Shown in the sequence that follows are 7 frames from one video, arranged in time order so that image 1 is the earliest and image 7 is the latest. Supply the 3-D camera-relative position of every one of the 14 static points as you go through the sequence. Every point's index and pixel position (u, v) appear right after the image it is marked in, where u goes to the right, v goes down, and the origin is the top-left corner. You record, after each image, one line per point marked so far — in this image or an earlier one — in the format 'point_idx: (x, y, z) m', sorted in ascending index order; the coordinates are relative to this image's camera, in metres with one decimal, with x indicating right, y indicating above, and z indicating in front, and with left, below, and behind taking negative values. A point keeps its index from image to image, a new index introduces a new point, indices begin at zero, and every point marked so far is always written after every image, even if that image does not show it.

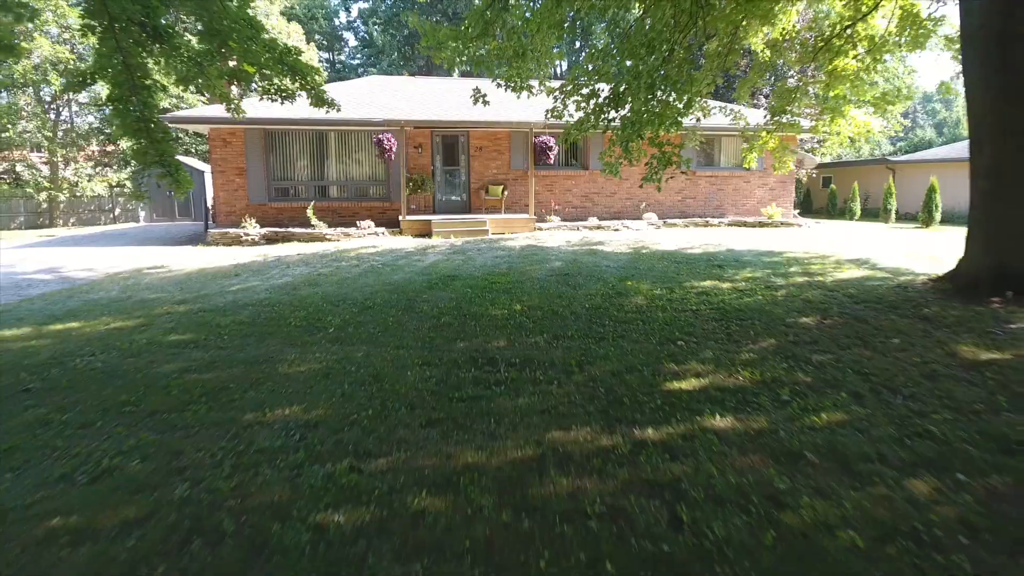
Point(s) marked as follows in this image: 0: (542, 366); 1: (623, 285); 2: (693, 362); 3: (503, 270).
0: (+0.2, -0.4, +3.9) m
1: (+1.0, 0.0, +6.0) m
2: (+1.1, -0.4, +3.9) m
3: (-0.1, +0.2, +7.1) m
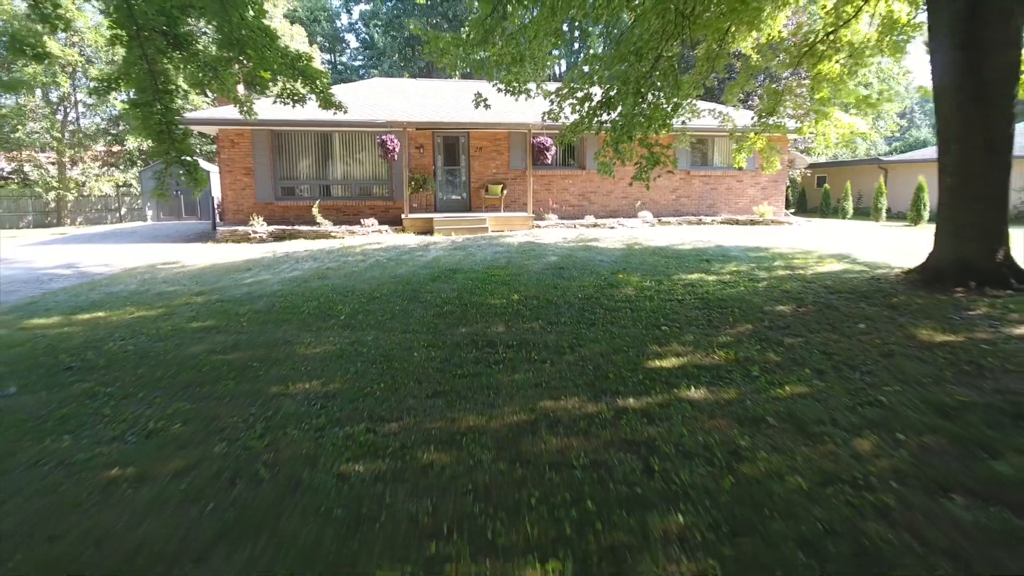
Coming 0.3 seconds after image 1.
0: (+0.2, -0.4, +4.2) m
1: (+1.0, +0.1, +6.4) m
2: (+1.0, -0.4, +4.3) m
3: (-0.1, +0.3, +7.4) m
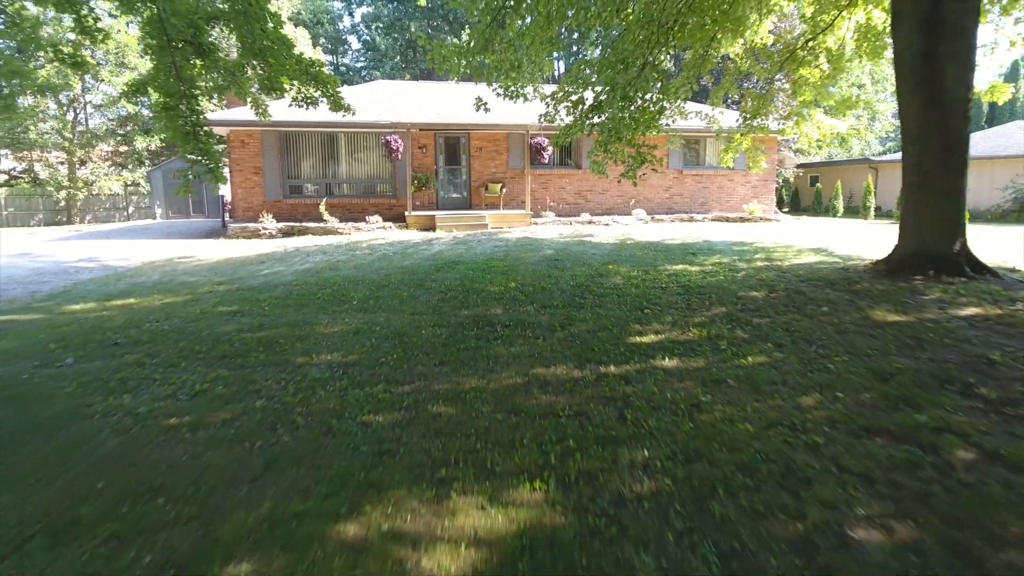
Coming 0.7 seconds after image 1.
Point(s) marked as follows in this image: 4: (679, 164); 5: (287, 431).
0: (+0.1, -0.3, +4.7) m
1: (+1.0, +0.2, +6.9) m
2: (+1.0, -0.3, +4.8) m
3: (-0.1, +0.4, +7.9) m
4: (+3.7, +2.8, +14.9) m
5: (-1.0, -0.7, +3.1) m
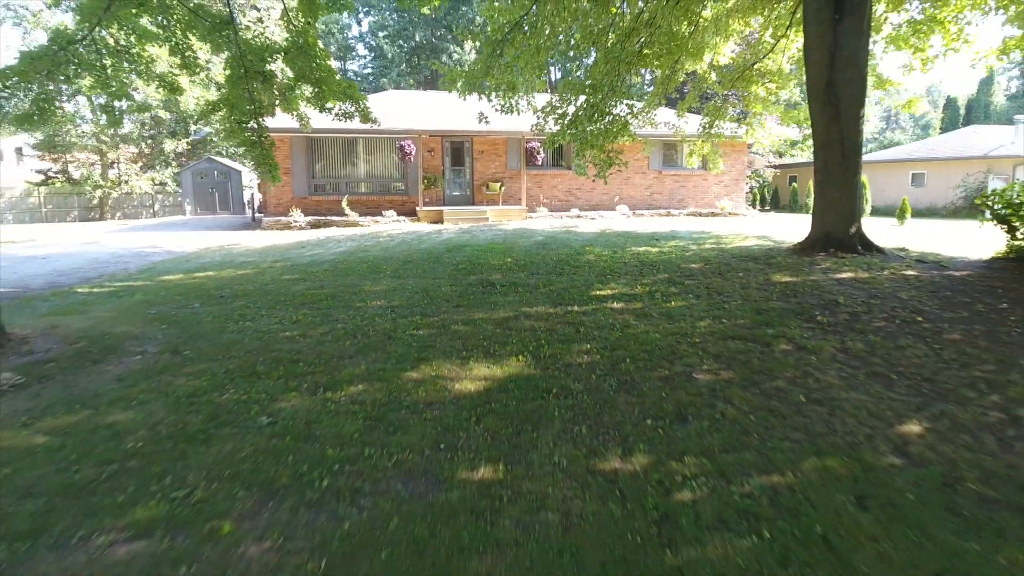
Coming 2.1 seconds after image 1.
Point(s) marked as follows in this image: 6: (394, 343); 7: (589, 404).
0: (+0.1, 0.0, +6.5) m
1: (+0.9, +0.5, +8.7) m
2: (+1.0, 0.0, +6.6) m
3: (-0.2, +0.7, +9.7) m
4: (+3.6, +3.1, +16.7) m
5: (-1.1, -0.4, +4.8) m
6: (-0.8, -0.4, +4.7) m
7: (+0.4, -0.6, +3.6) m
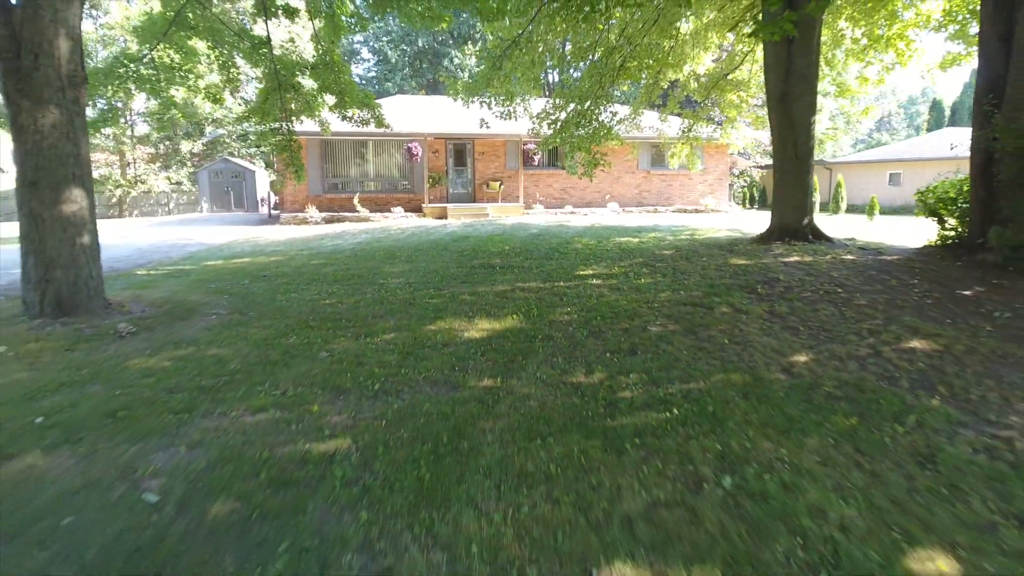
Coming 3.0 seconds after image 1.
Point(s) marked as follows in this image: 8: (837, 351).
0: (+0.1, +0.2, +7.7) m
1: (+0.9, +0.7, +9.9) m
2: (+0.9, +0.3, +7.8) m
3: (-0.2, +0.9, +10.9) m
4: (+3.6, +3.3, +17.8) m
5: (-1.1, -0.1, +6.0) m
6: (-0.9, -0.2, +5.9) m
7: (+0.4, -0.4, +4.7) m
8: (+2.2, -0.4, +4.6) m
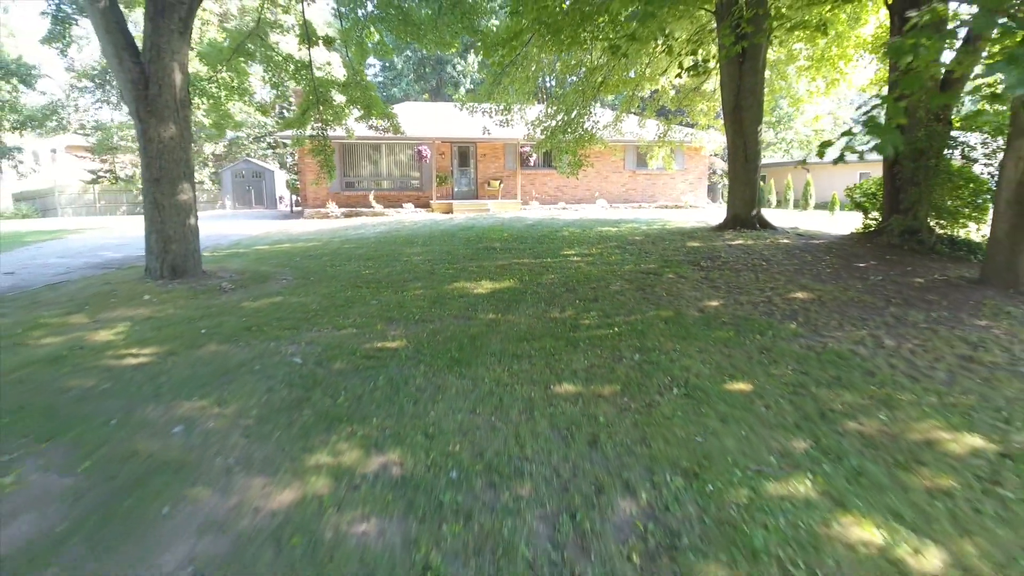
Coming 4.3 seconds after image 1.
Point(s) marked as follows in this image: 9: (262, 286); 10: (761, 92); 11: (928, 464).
0: (0.0, +0.6, +9.5) m
1: (+0.8, +1.0, +11.7) m
2: (+0.9, +0.6, +9.6) m
3: (-0.2, +1.2, +12.7) m
4: (+3.6, +3.6, +19.7) m
5: (-1.1, +0.2, +7.8) m
6: (-0.9, +0.1, +7.7) m
7: (+0.4, -0.1, +6.6) m
8: (+2.2, -0.1, +6.4) m
9: (-2.6, 0.0, +7.0) m
10: (+3.9, +3.1, +10.6) m
11: (+1.9, -0.8, +3.0) m
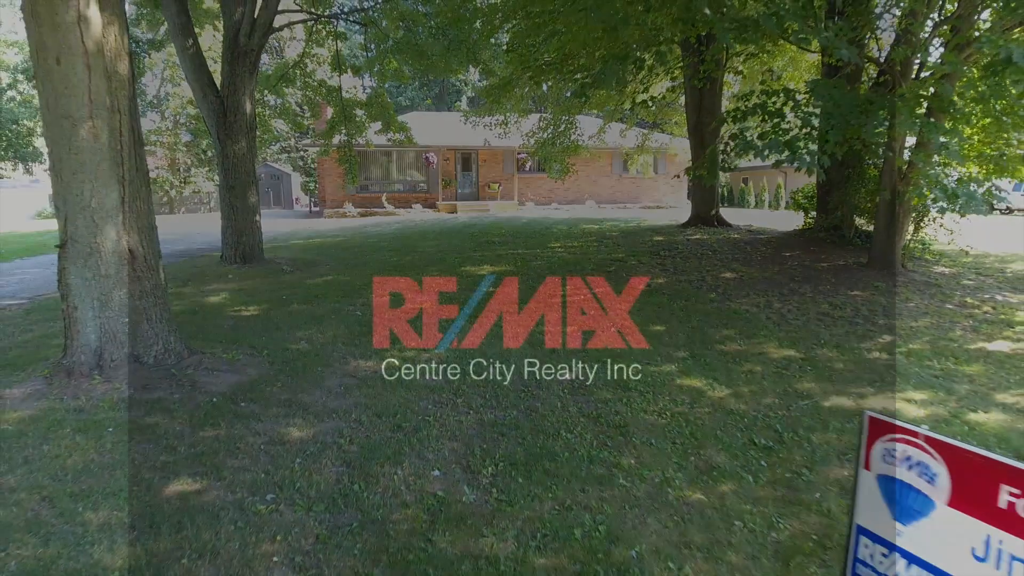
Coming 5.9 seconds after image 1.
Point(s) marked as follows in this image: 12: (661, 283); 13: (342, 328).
0: (0.0, +0.8, +11.5) m
1: (+0.8, +1.3, +13.7) m
2: (+0.9, +0.8, +11.6) m
3: (-0.3, +1.4, +14.7) m
4: (+3.5, +3.8, +21.7) m
5: (-1.2, +0.4, +9.8) m
6: (-0.9, +0.4, +9.7) m
7: (+0.3, +0.2, +8.6) m
8: (+2.1, +0.1, +8.4) m
9: (-2.7, +0.3, +9.0) m
10: (+3.8, +3.3, +12.6) m
11: (+1.8, -0.5, +5.0) m
12: (+1.8, +0.1, +8.1) m
13: (-1.4, -0.3, +5.7) m
